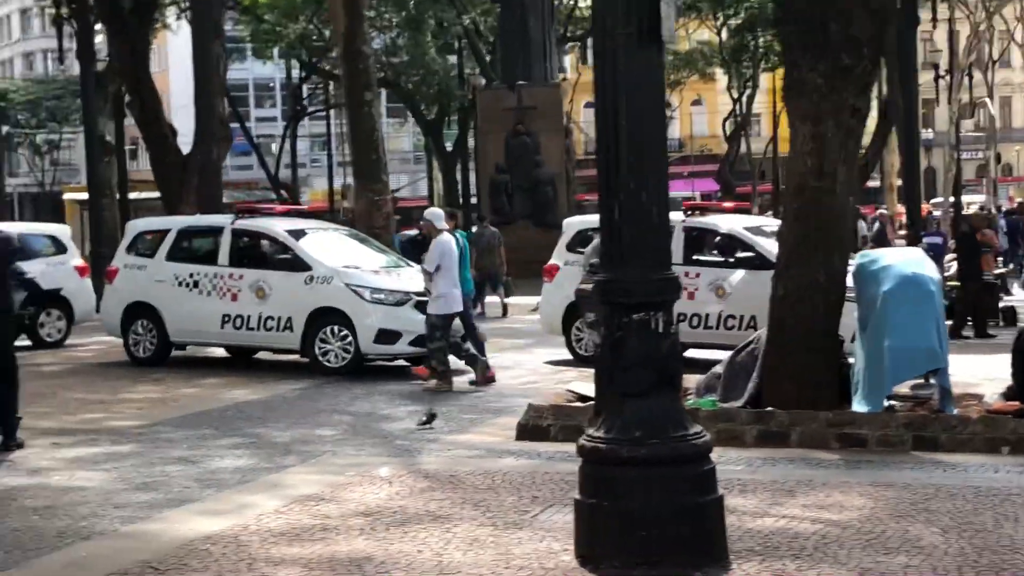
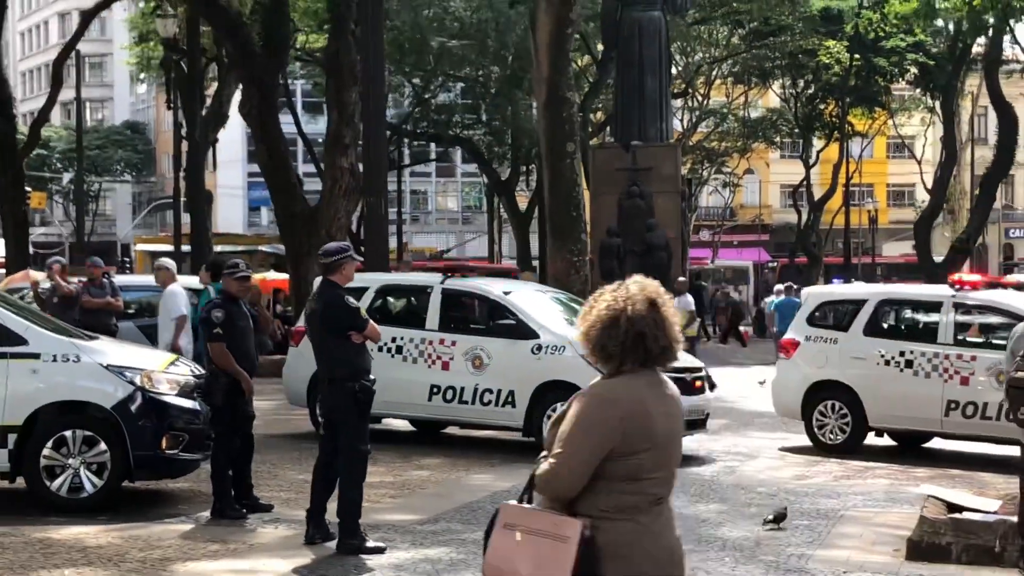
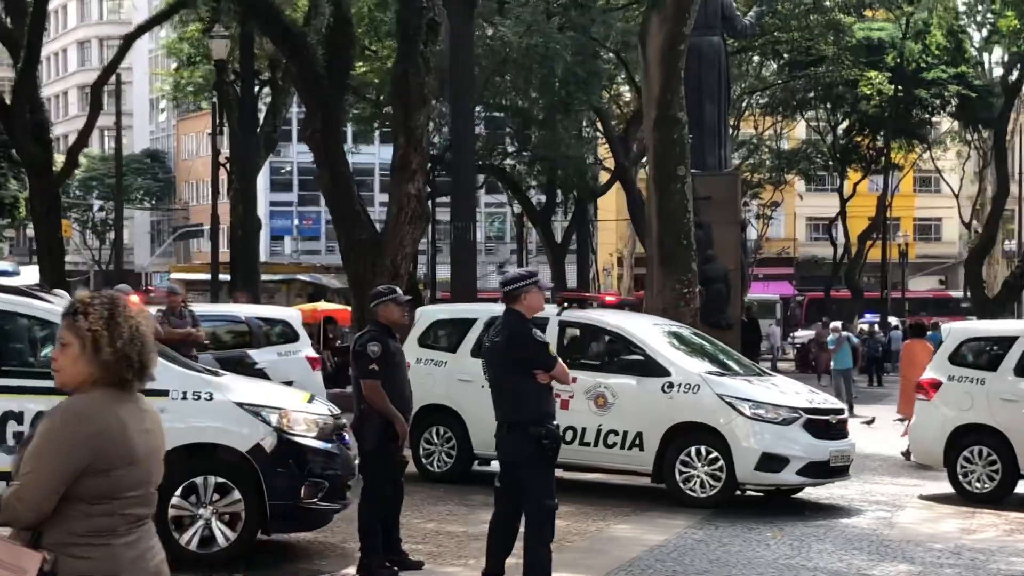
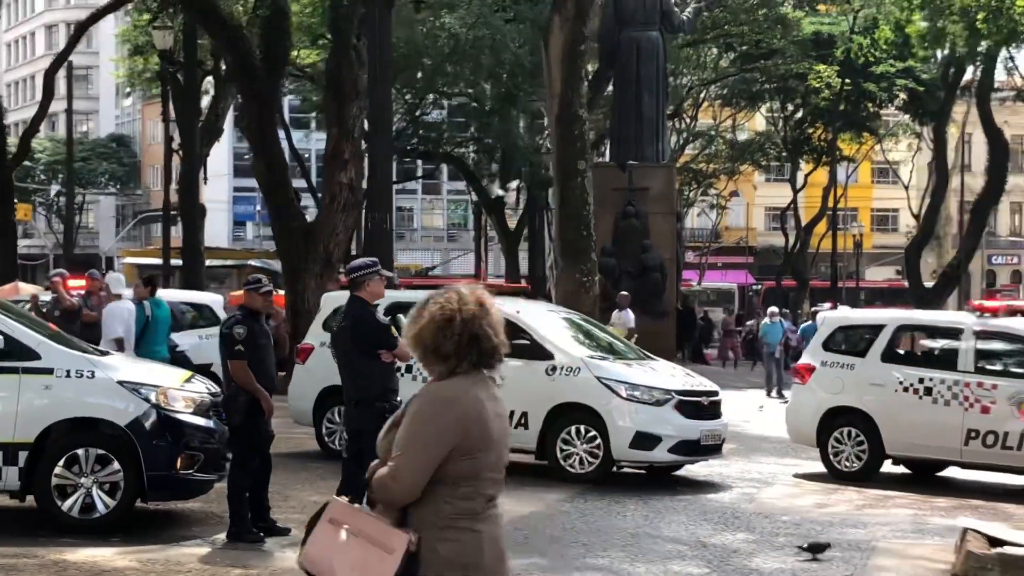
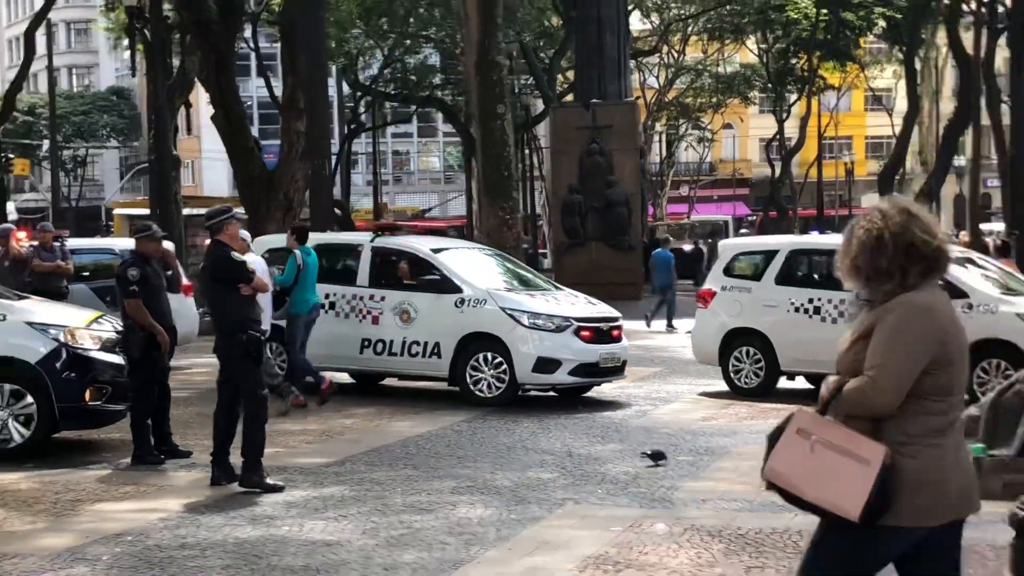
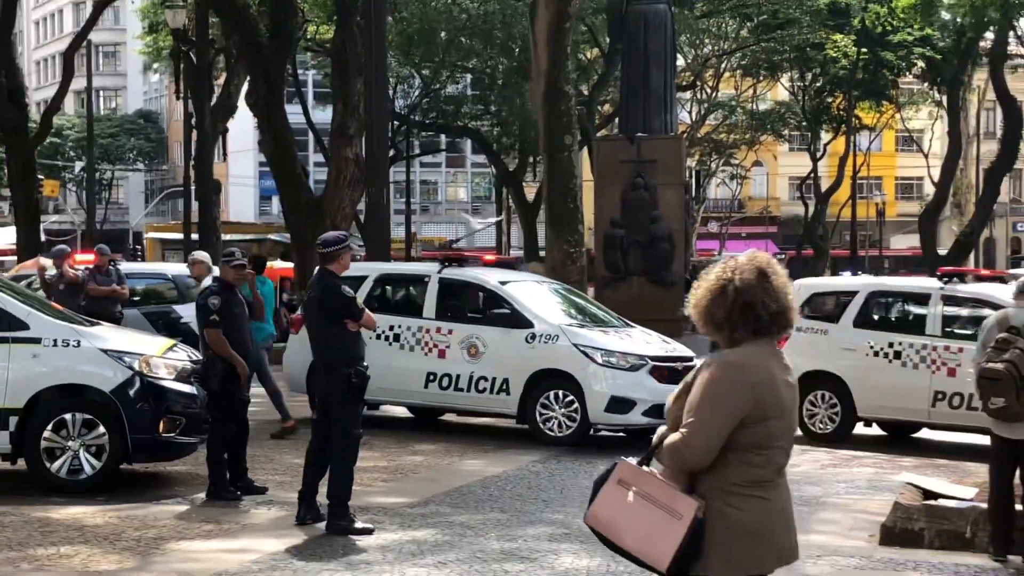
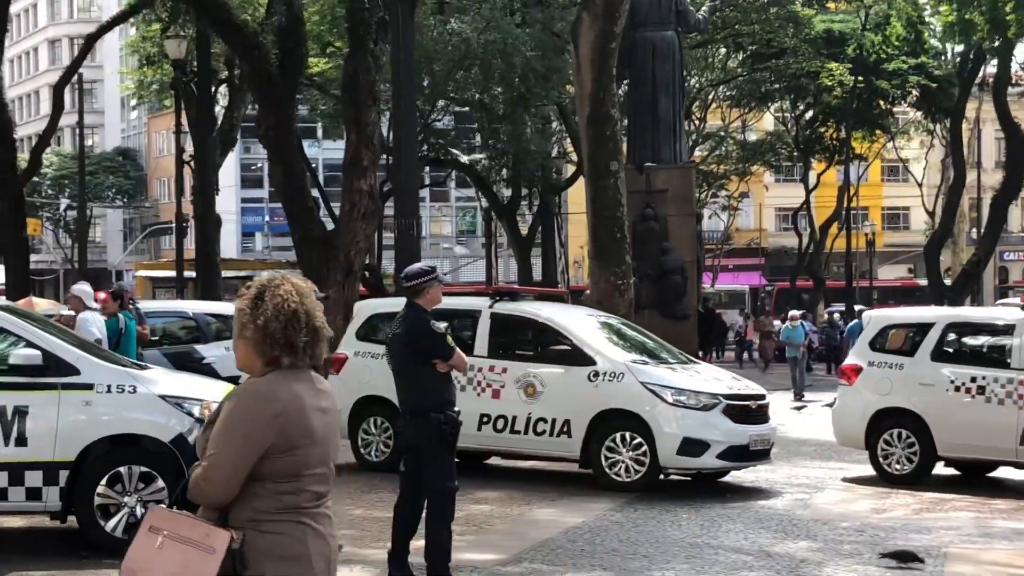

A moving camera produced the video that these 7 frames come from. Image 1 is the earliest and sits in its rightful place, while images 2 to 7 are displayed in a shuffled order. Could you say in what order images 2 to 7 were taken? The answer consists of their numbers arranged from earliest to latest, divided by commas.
5, 6, 2, 4, 7, 3
